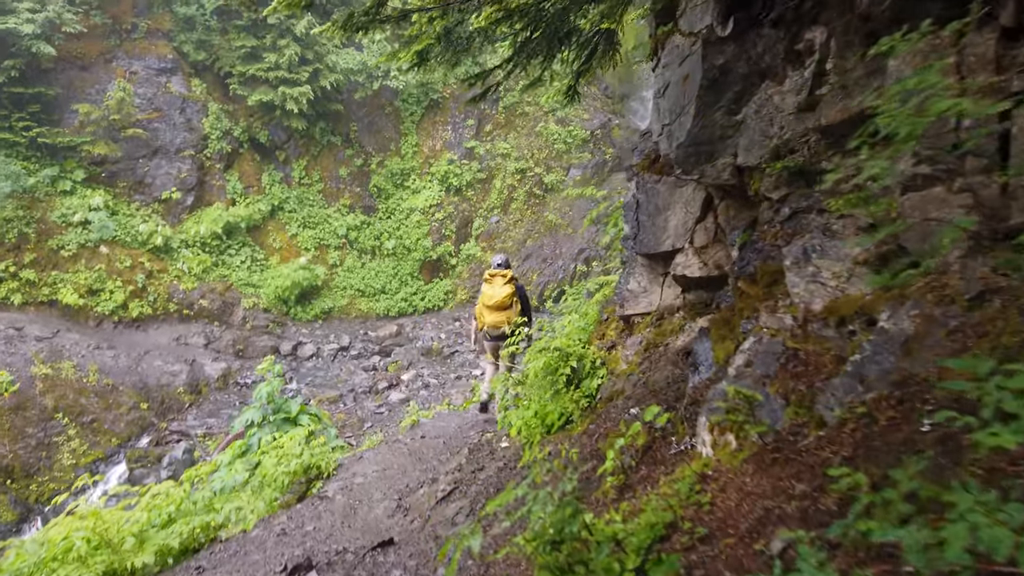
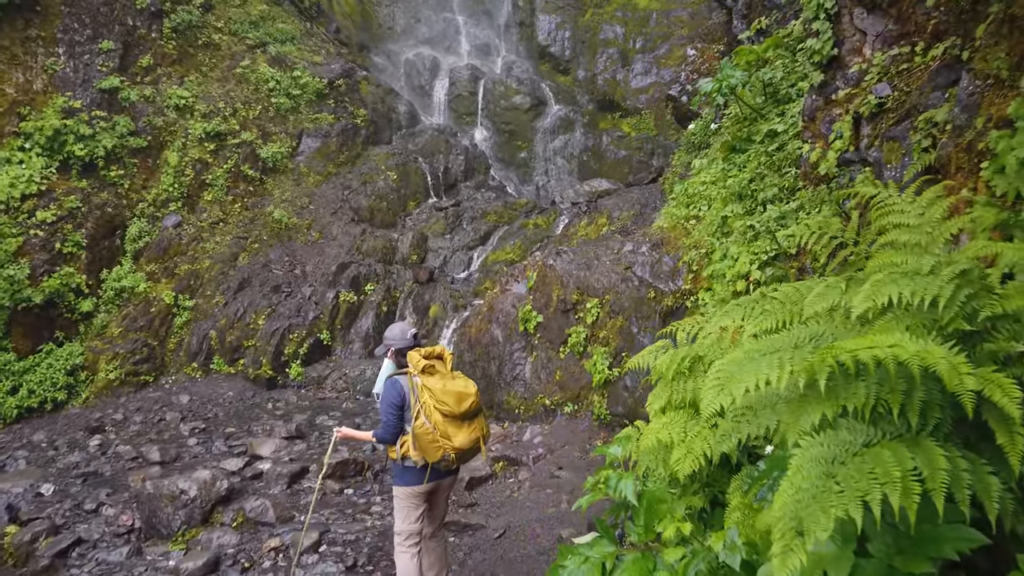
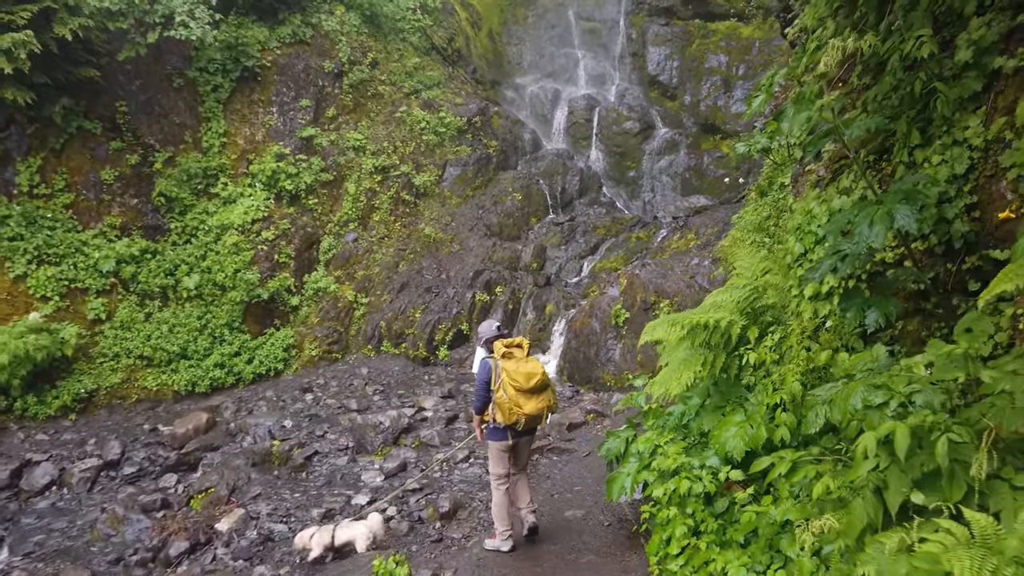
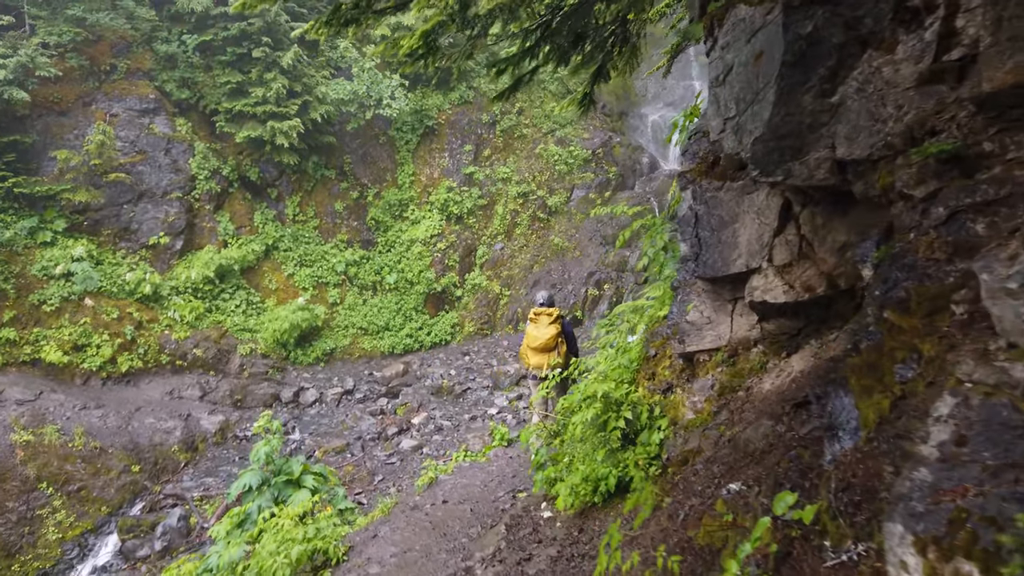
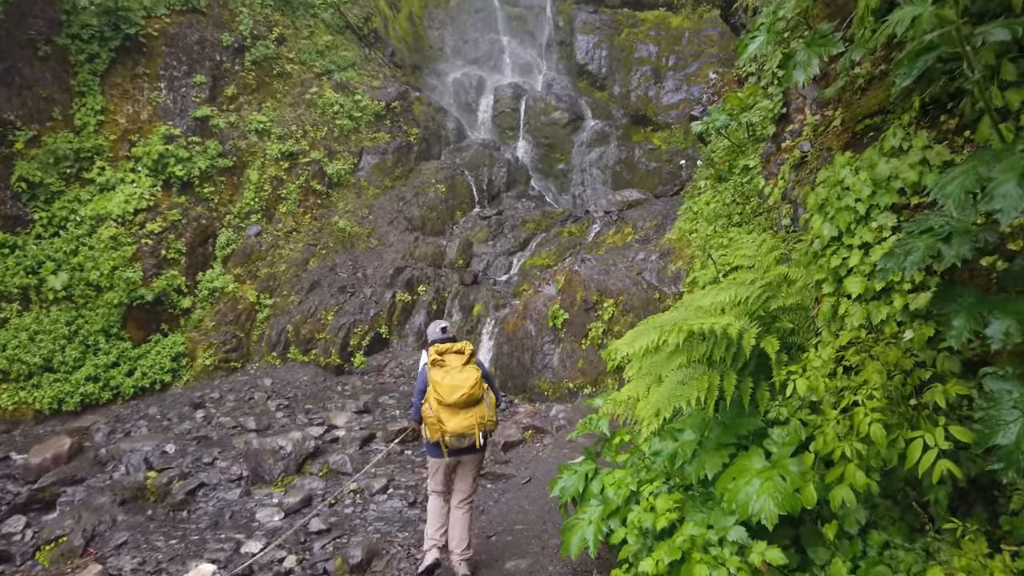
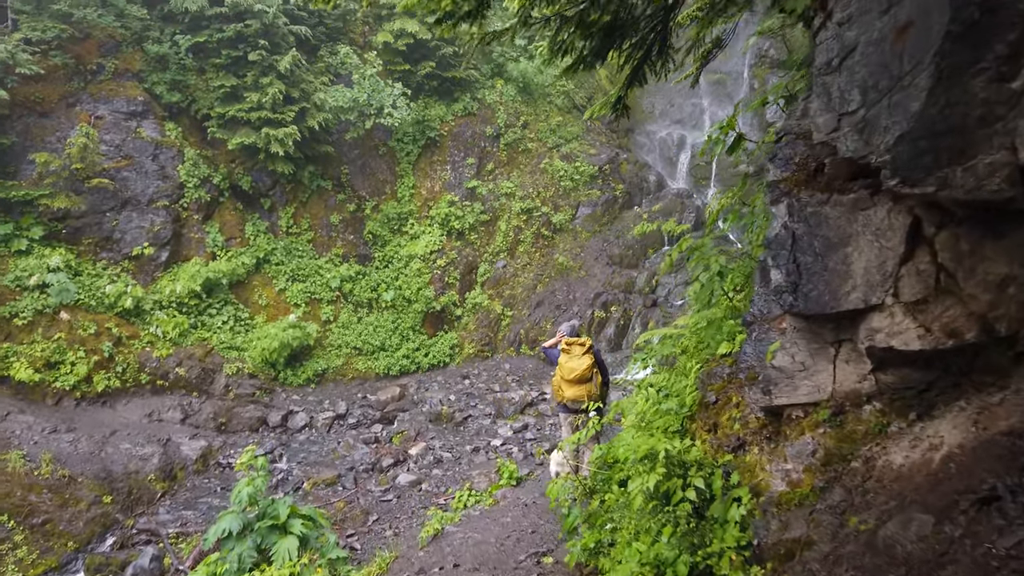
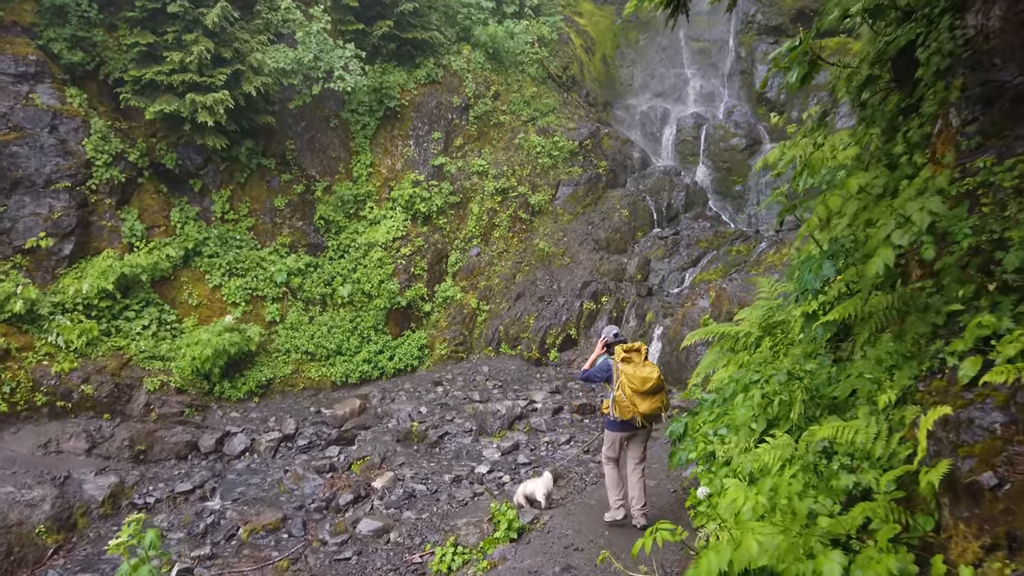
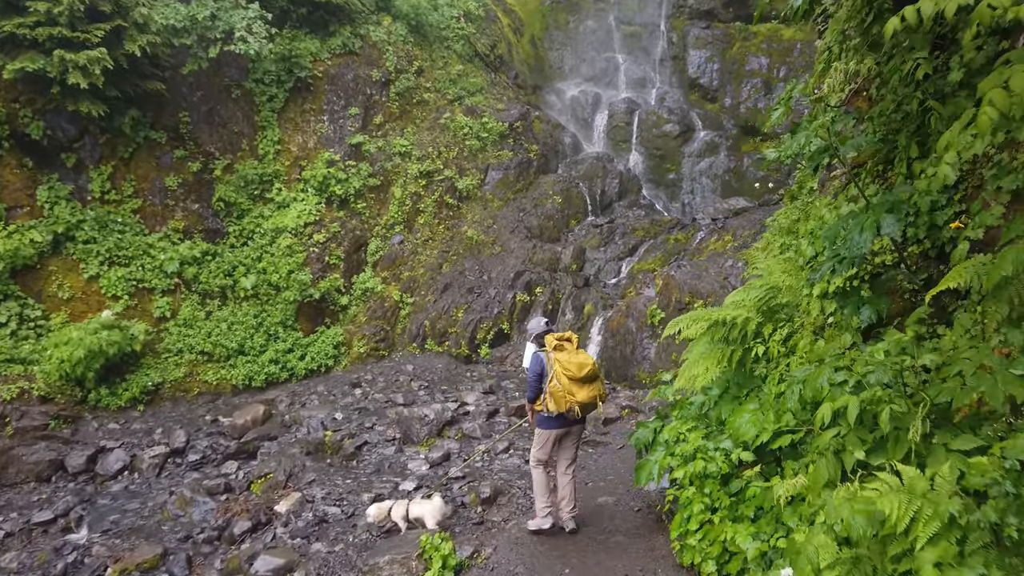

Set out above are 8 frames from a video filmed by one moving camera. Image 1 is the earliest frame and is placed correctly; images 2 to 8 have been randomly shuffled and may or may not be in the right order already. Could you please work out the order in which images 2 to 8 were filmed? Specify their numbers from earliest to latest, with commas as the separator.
4, 6, 7, 8, 3, 5, 2
